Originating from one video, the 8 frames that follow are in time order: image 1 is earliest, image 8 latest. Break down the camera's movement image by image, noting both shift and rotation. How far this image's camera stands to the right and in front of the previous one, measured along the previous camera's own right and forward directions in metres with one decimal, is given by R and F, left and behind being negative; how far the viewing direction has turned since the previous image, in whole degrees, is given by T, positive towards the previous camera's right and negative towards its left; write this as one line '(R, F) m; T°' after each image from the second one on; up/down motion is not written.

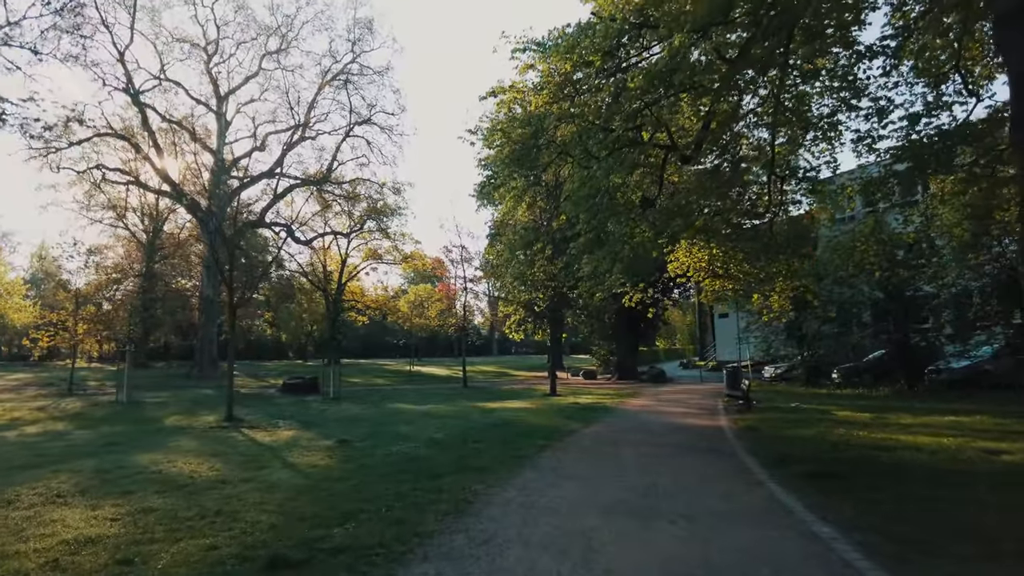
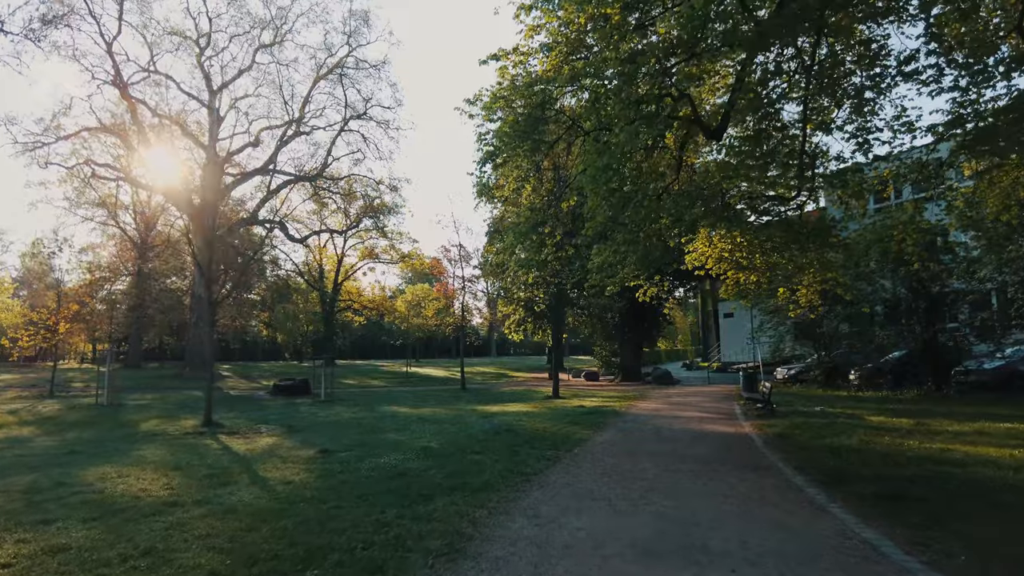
(-0.1, +1.6) m; 0°
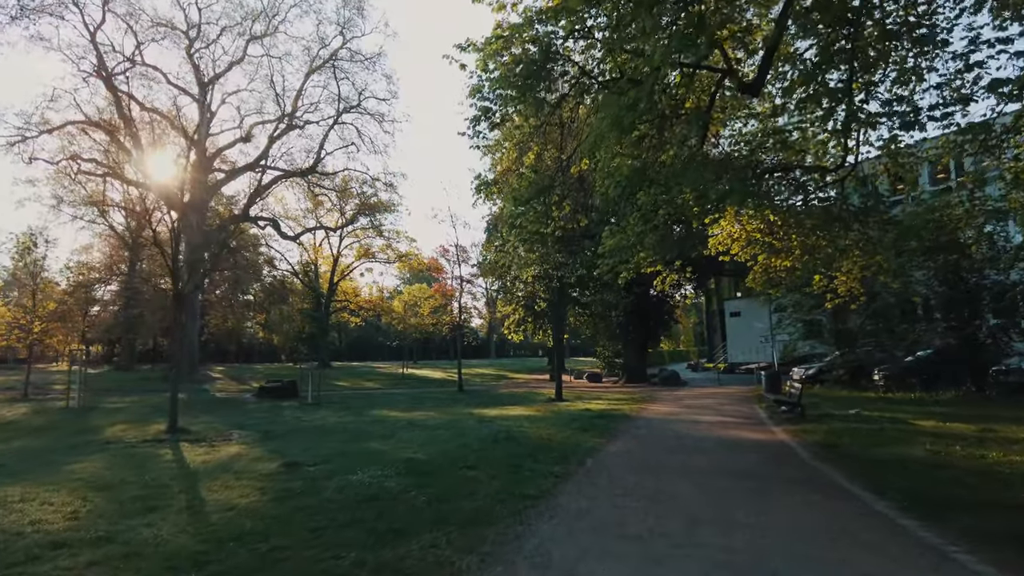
(0.0, +2.0) m; 0°
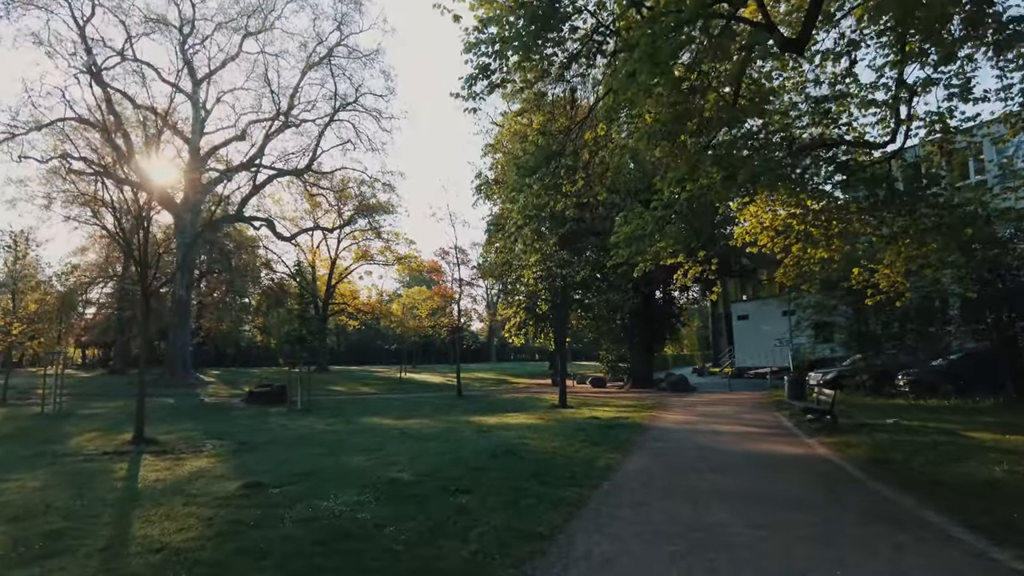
(0.0, +1.6) m; 0°
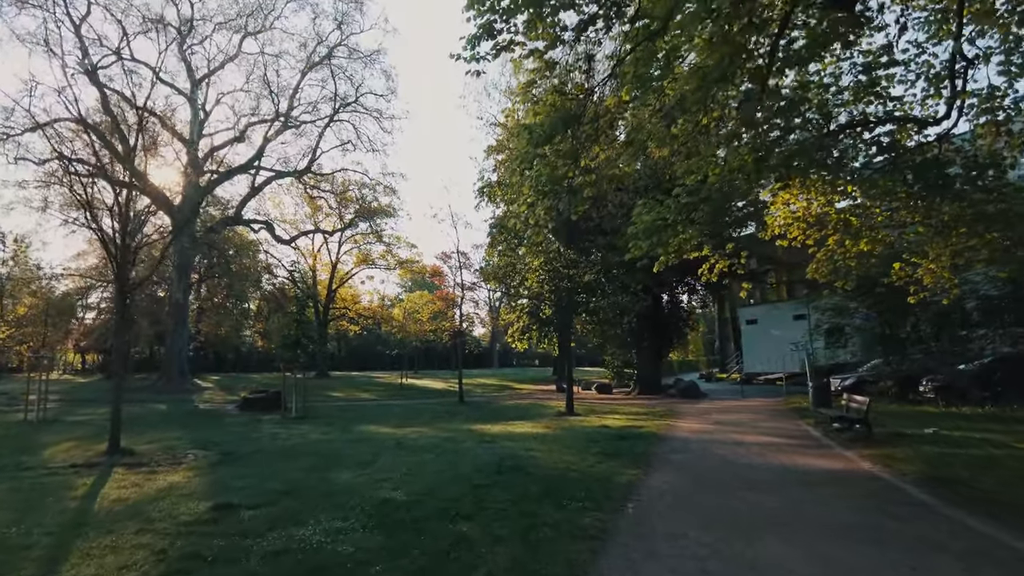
(-0.1, +1.2) m; 0°
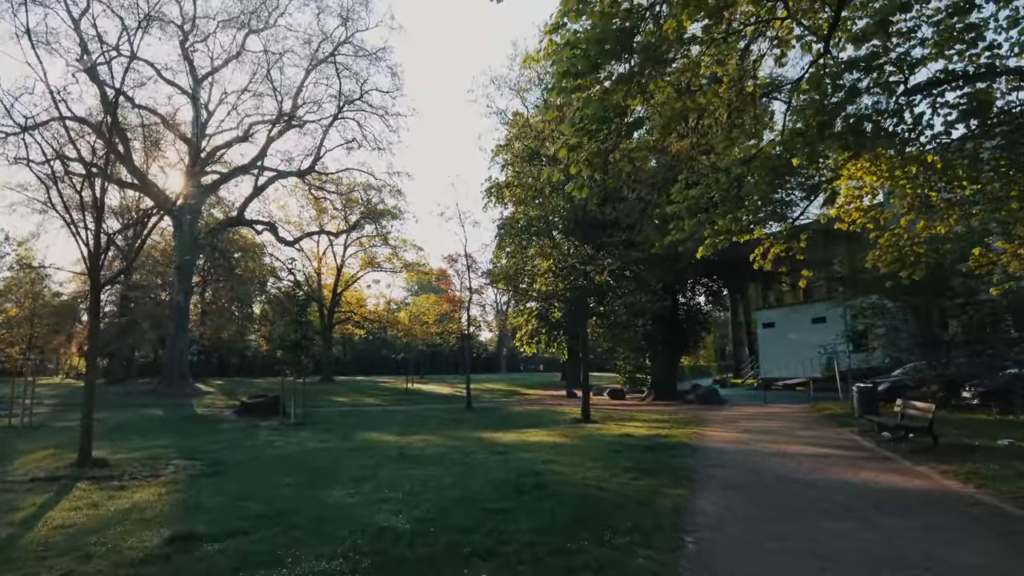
(-0.2, +1.6) m; -1°
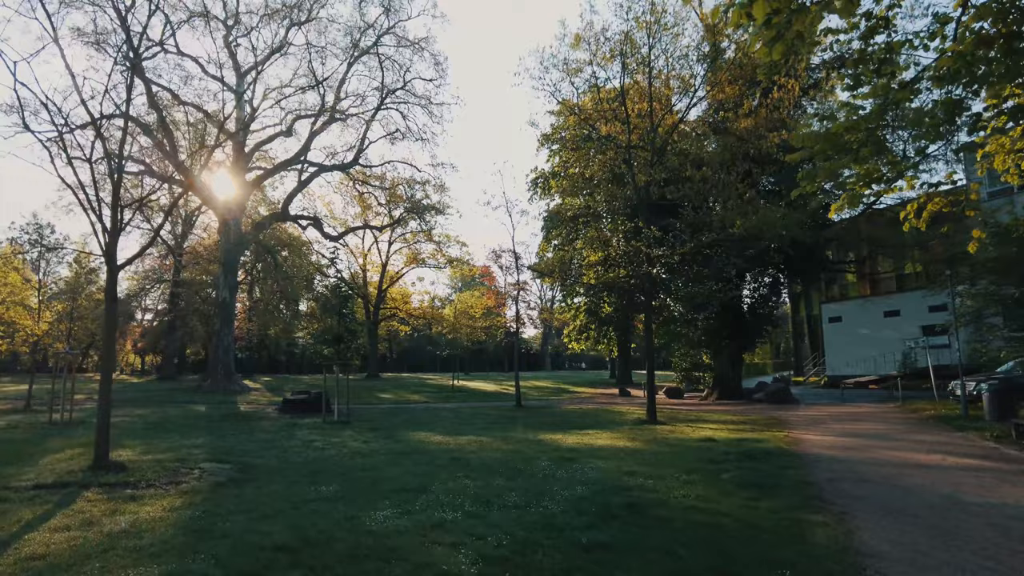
(-0.5, +1.9) m; -4°
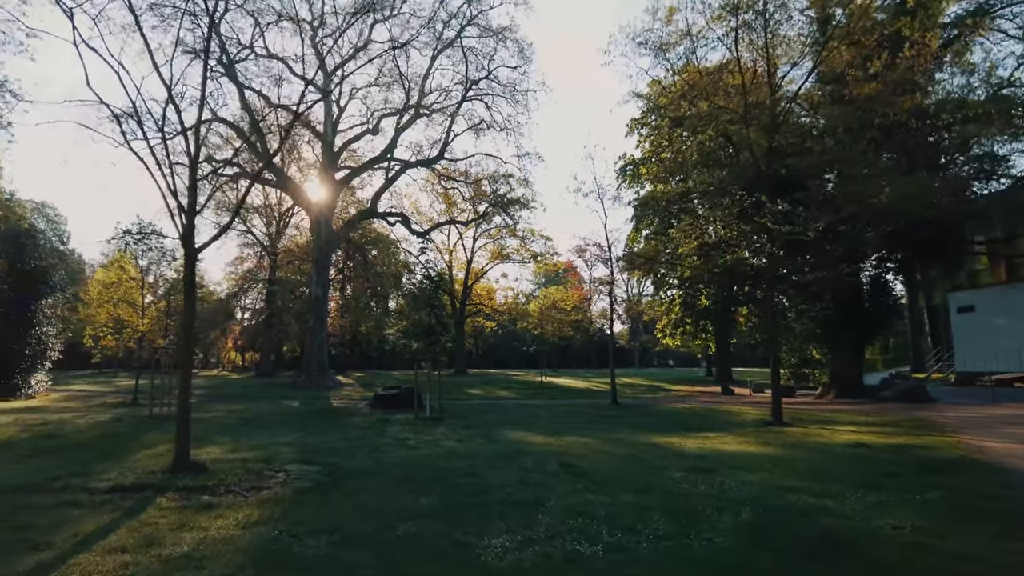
(-0.6, +1.7) m; -7°
